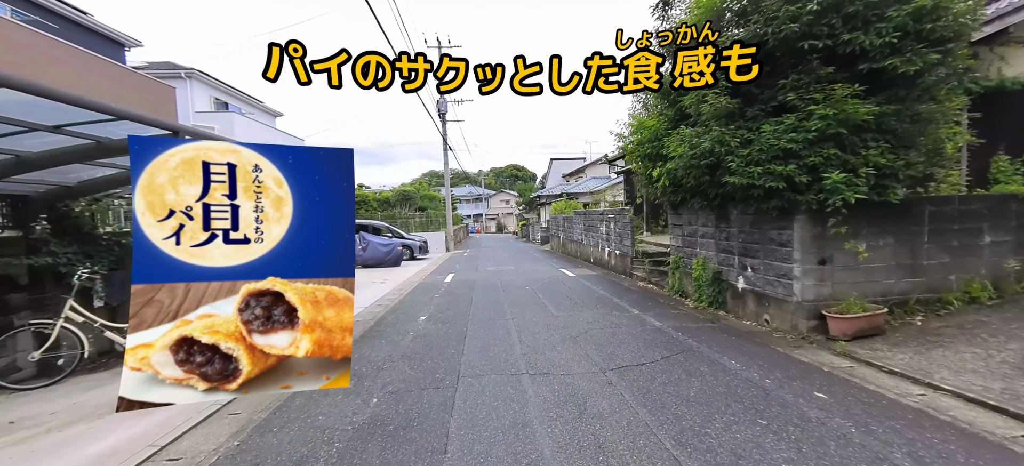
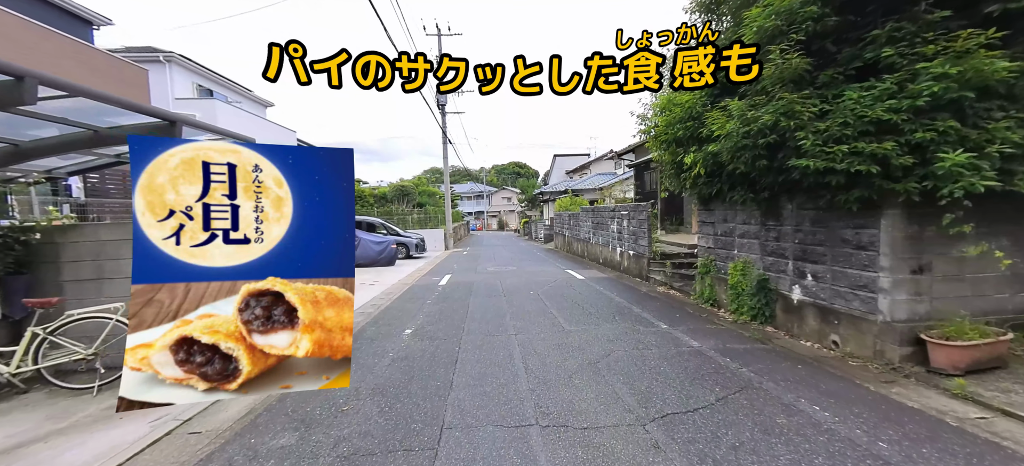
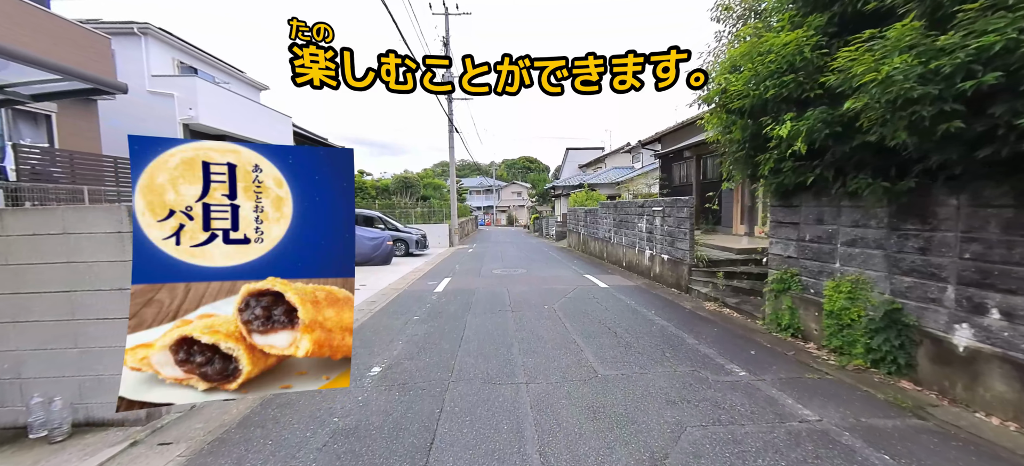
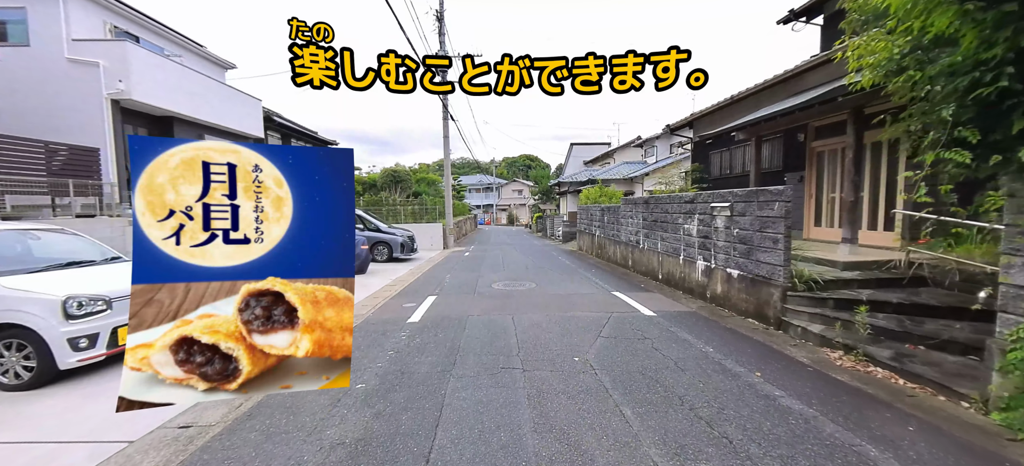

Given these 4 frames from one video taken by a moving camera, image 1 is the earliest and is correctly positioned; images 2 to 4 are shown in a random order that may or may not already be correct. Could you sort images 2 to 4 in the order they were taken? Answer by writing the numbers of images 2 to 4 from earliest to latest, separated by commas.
2, 3, 4
